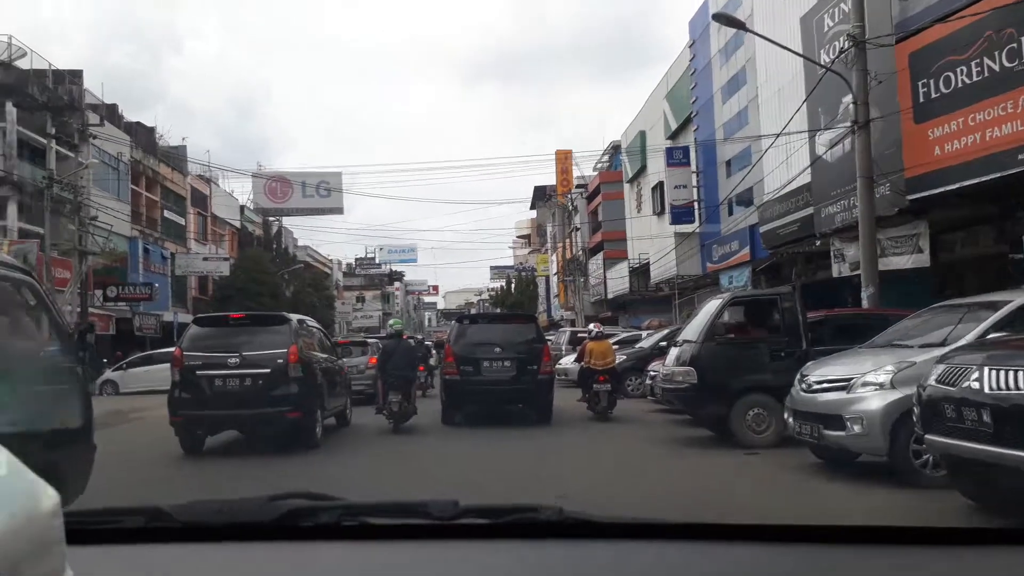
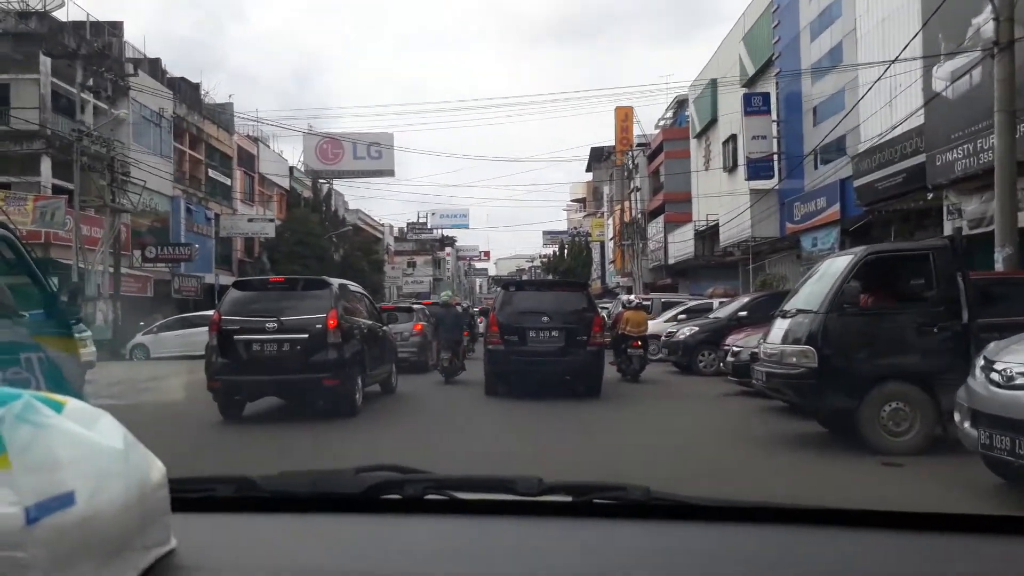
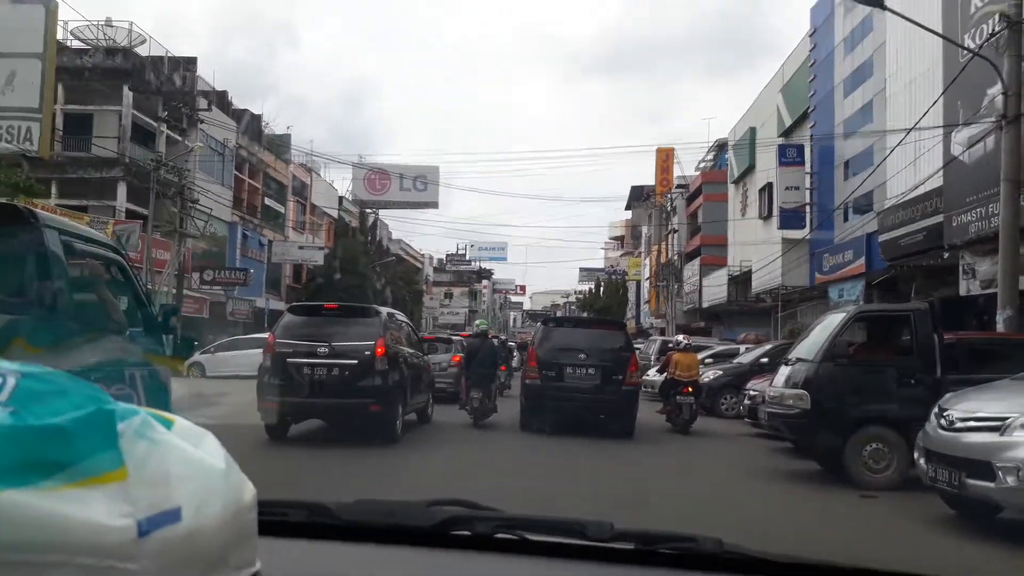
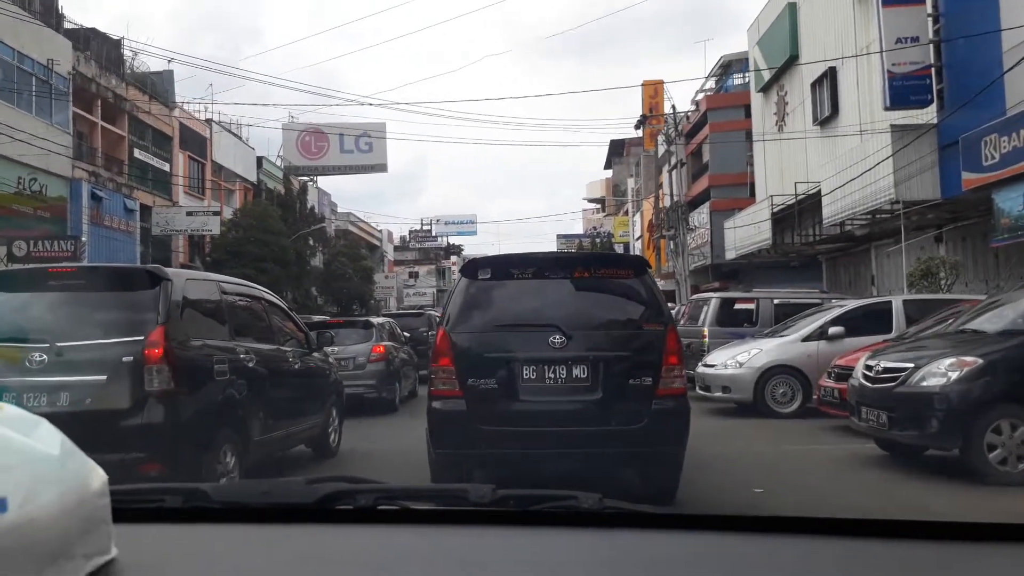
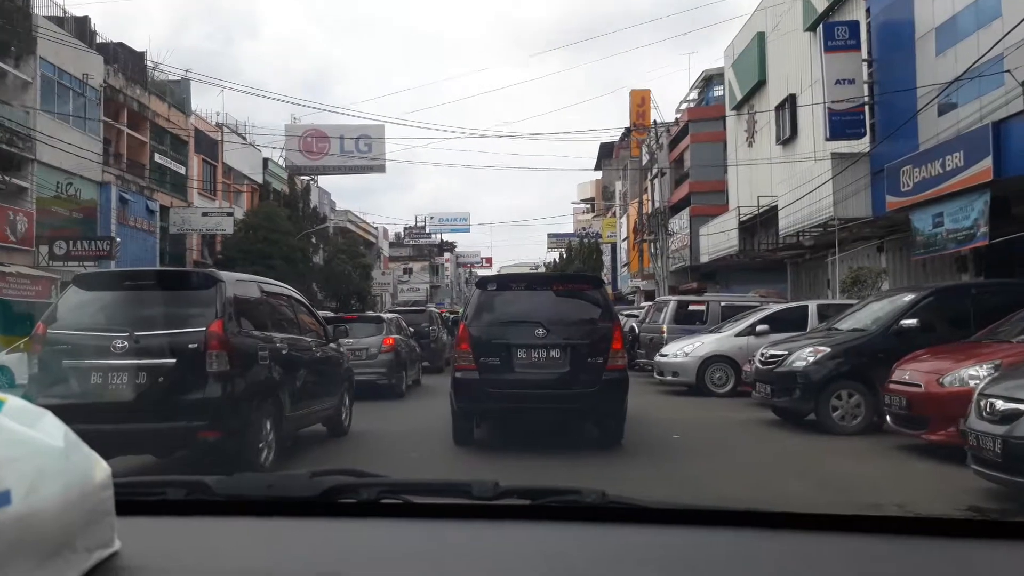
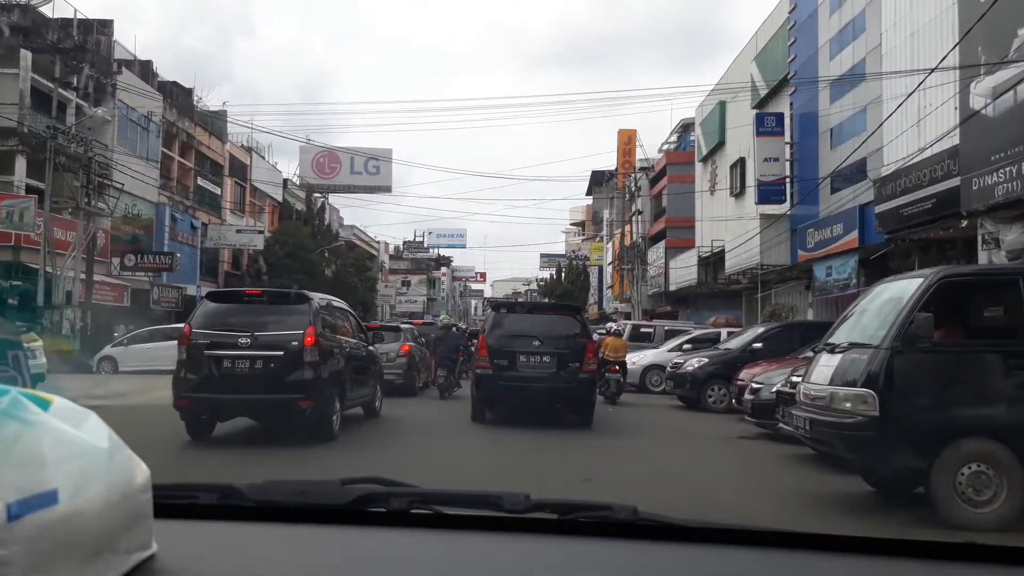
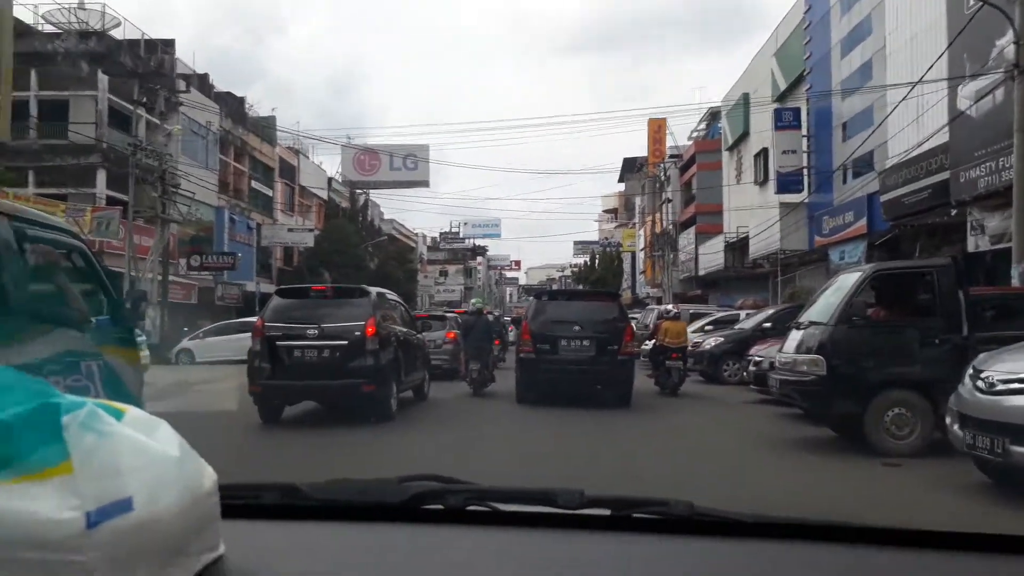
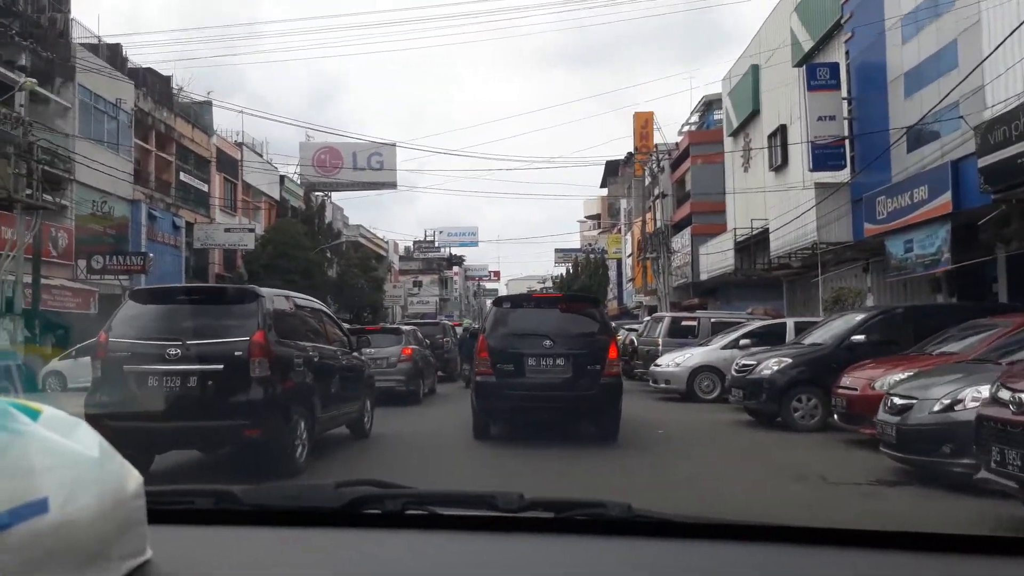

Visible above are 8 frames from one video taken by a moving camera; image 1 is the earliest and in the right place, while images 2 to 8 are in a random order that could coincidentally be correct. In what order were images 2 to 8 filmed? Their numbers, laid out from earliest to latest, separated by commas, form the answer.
3, 7, 2, 6, 8, 5, 4
